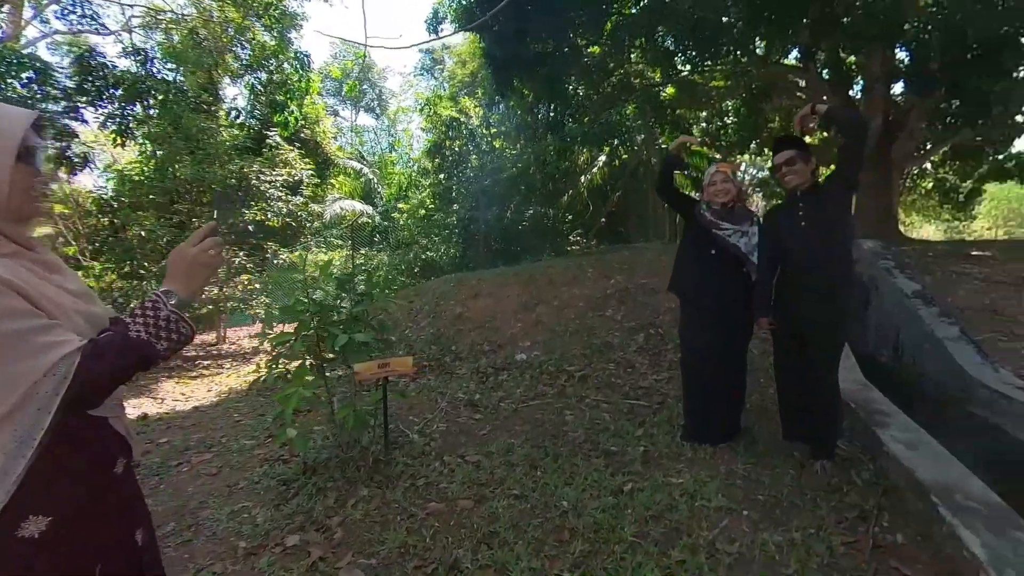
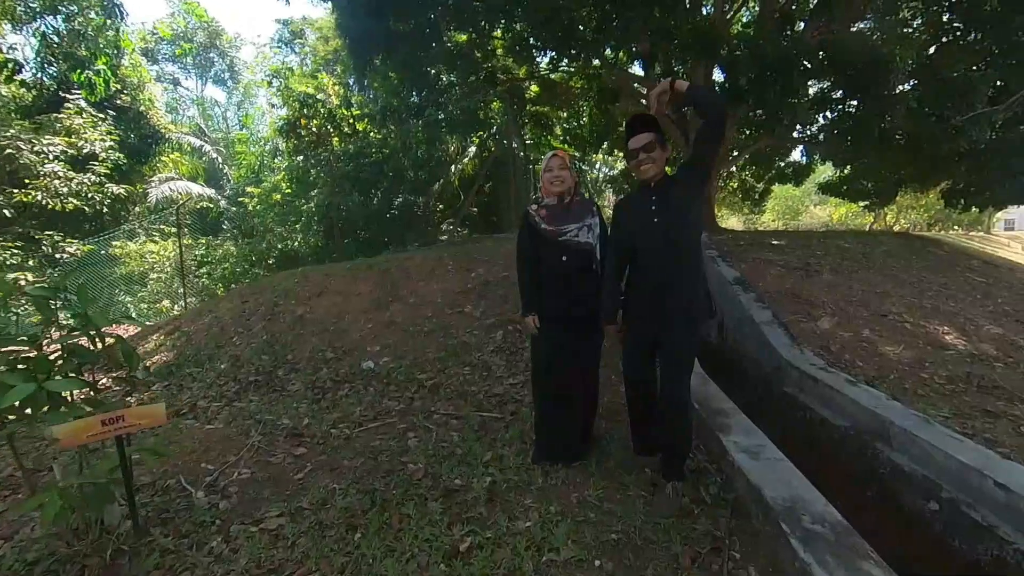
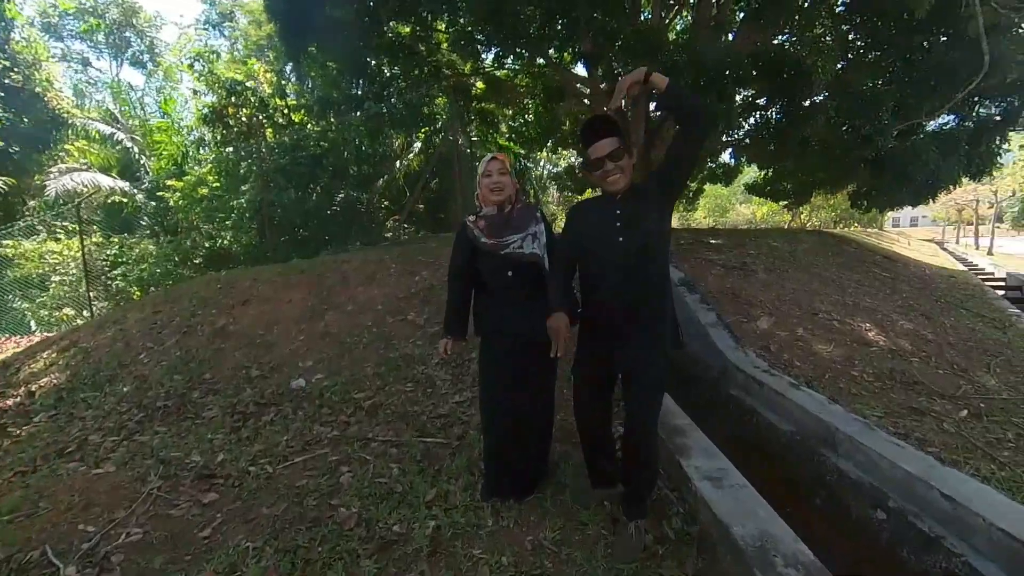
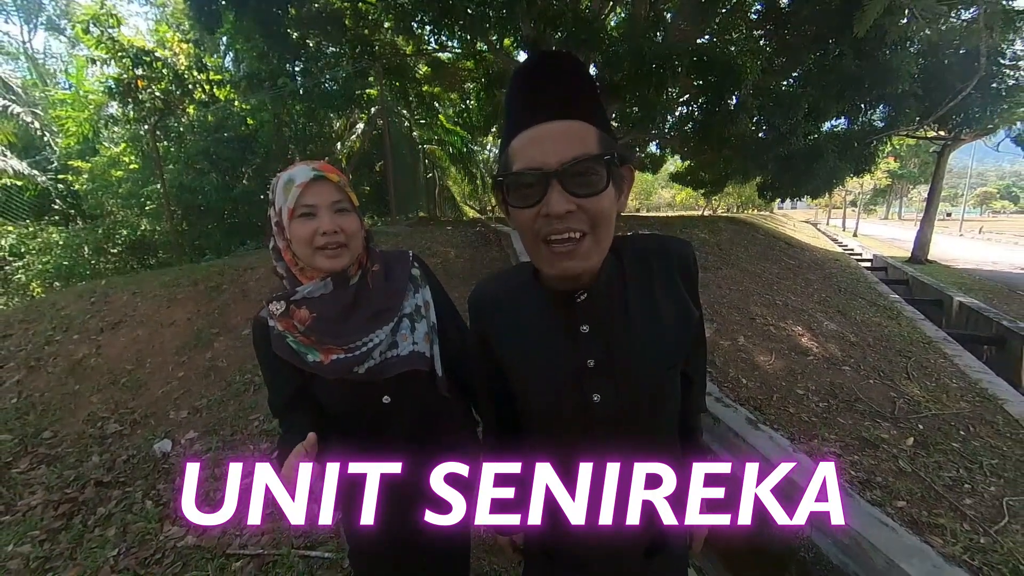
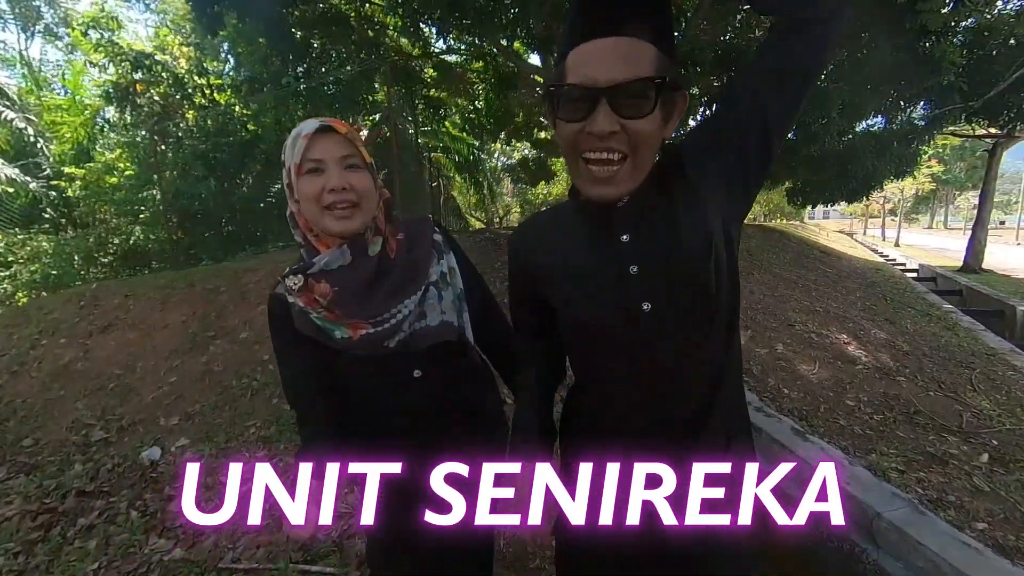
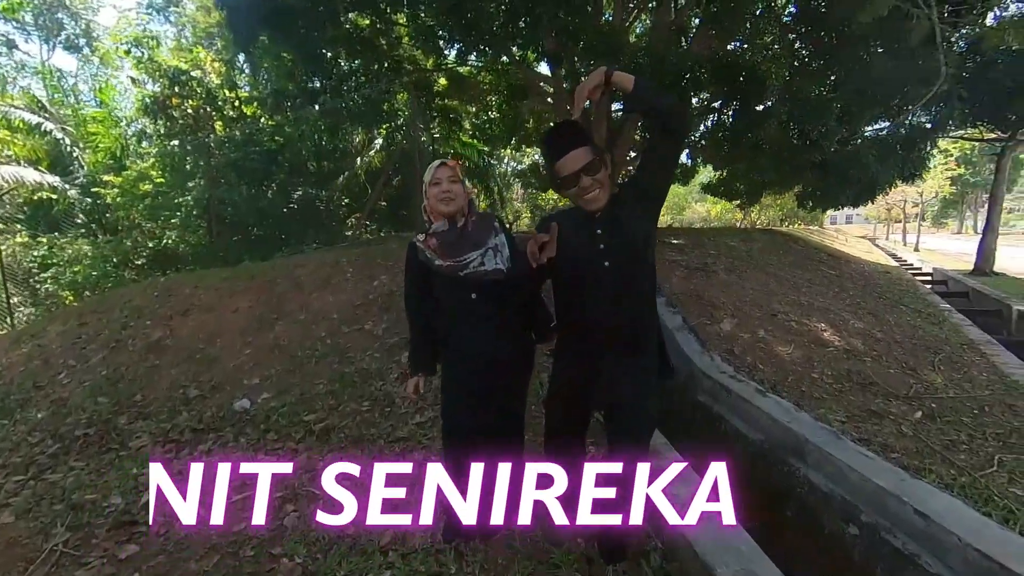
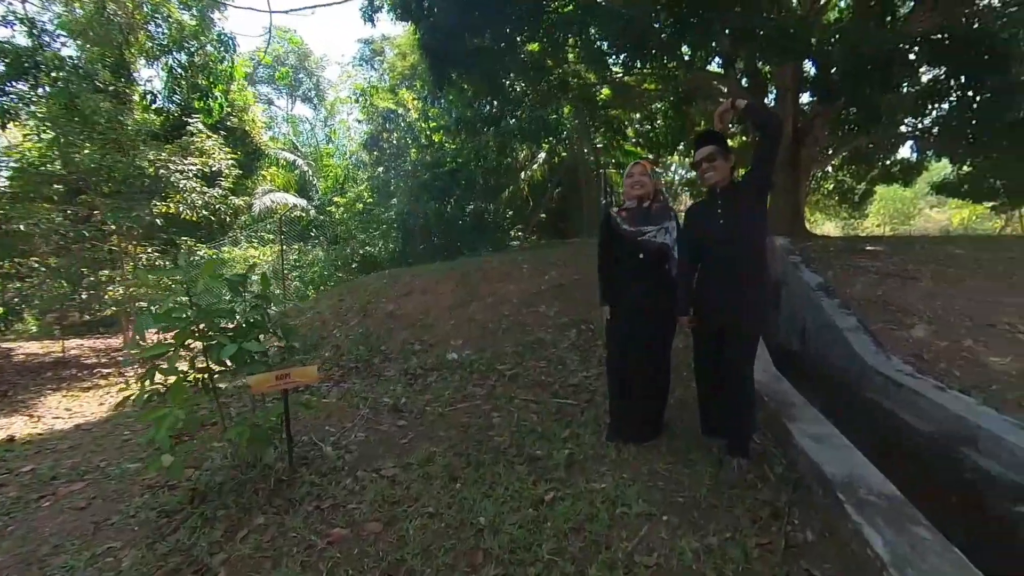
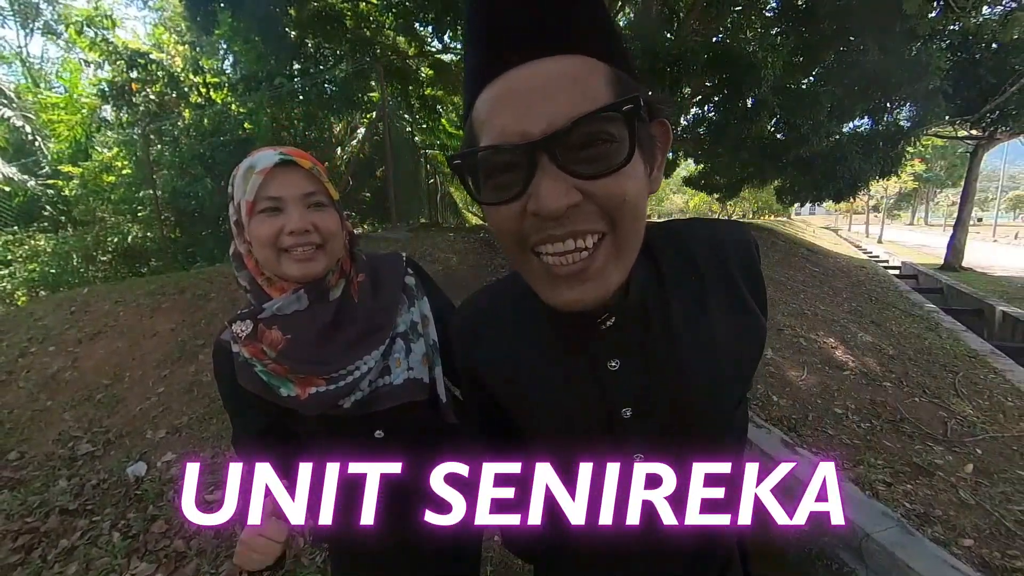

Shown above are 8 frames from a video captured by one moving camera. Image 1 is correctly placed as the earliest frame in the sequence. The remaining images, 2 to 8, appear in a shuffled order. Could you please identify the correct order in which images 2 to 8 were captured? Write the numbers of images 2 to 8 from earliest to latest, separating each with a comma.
7, 2, 3, 6, 5, 8, 4
